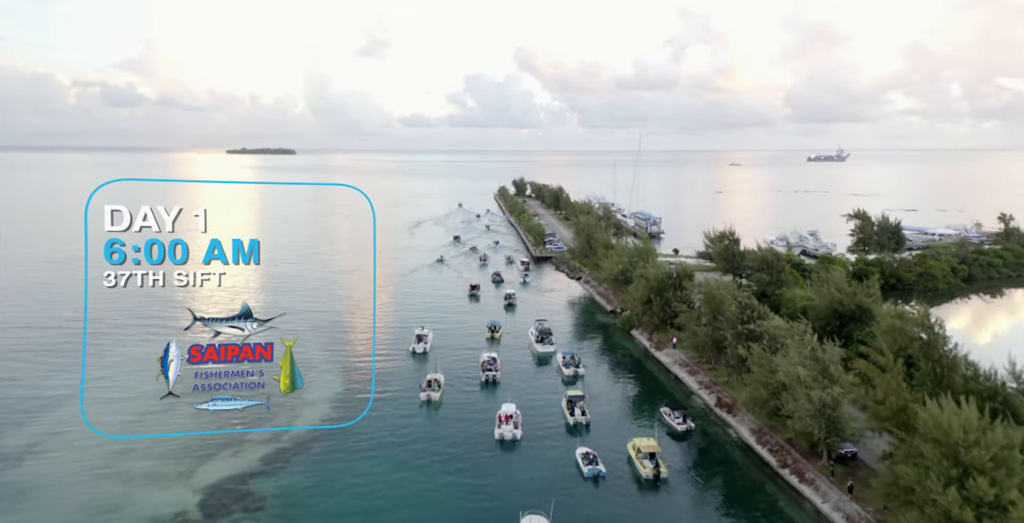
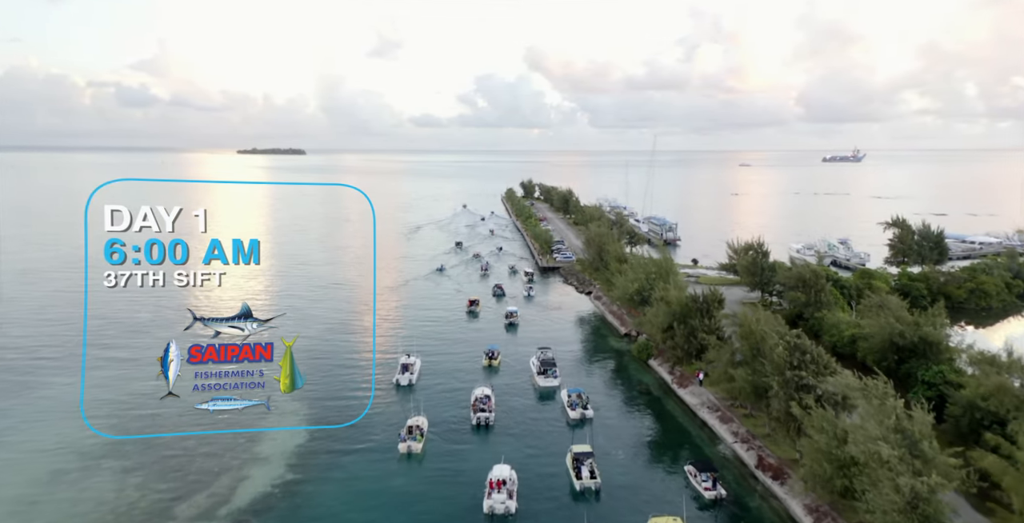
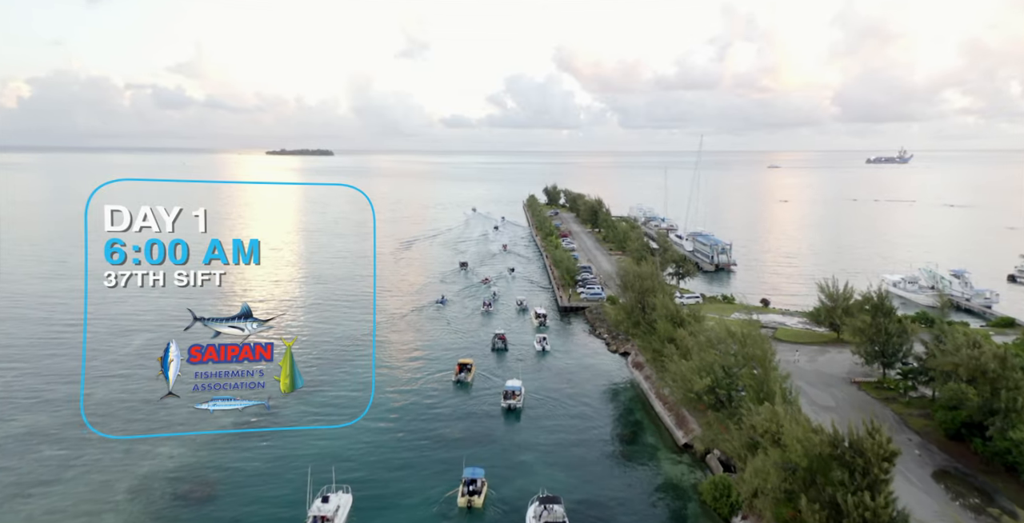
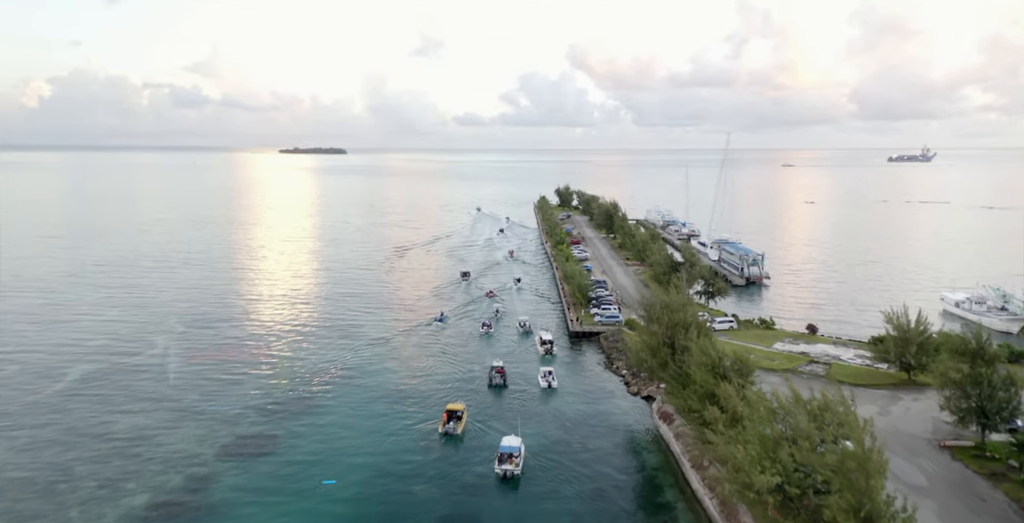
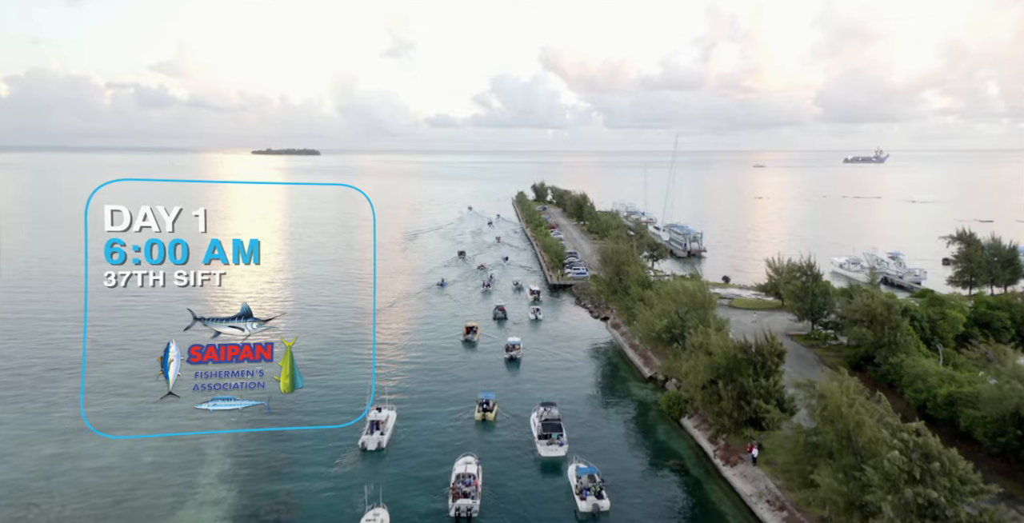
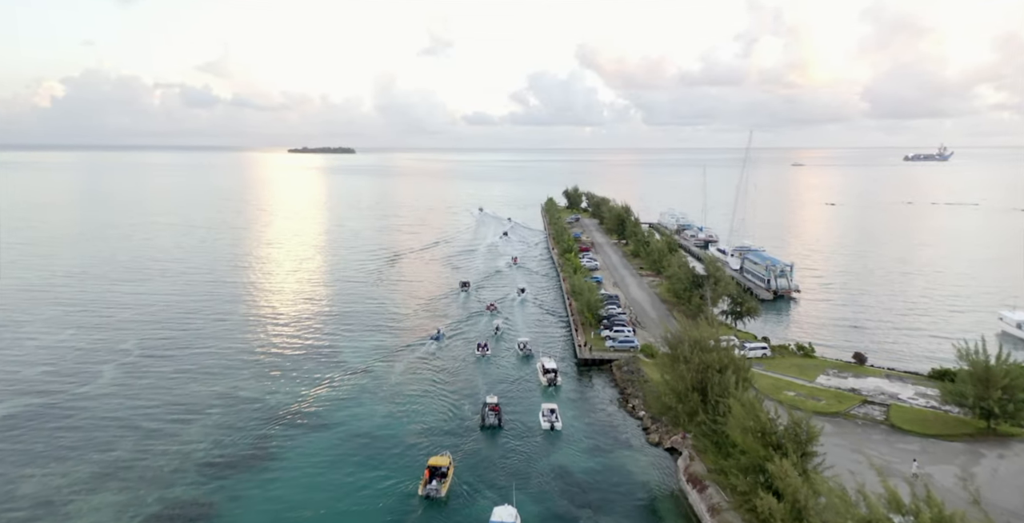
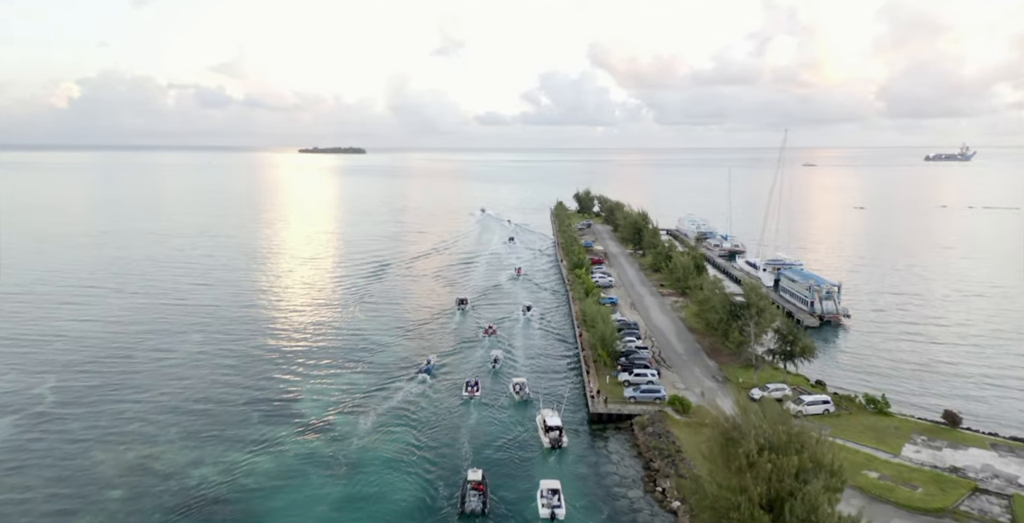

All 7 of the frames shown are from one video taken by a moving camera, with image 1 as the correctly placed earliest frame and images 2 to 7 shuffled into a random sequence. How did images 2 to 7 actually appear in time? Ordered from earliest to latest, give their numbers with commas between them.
2, 5, 3, 4, 6, 7
